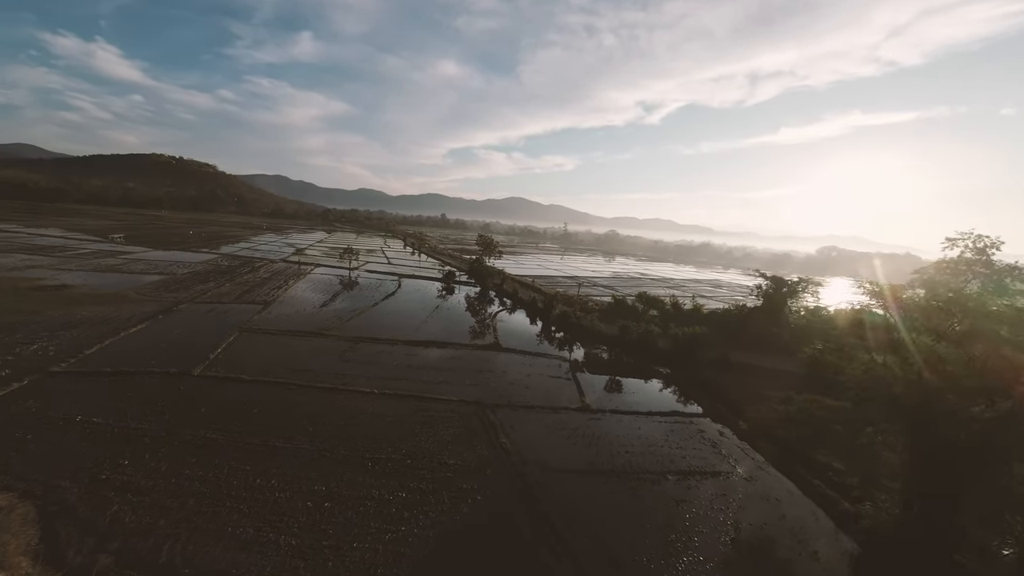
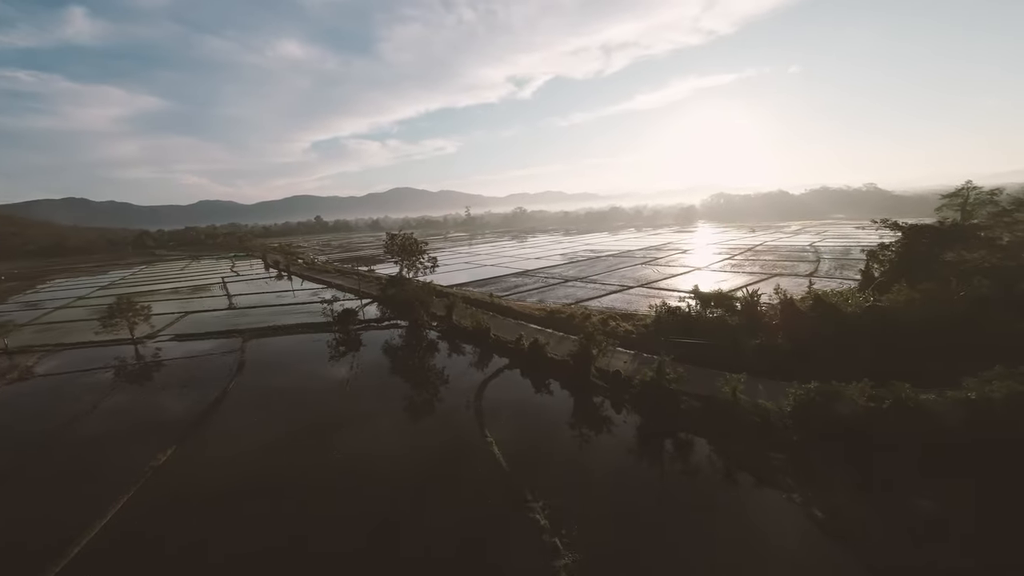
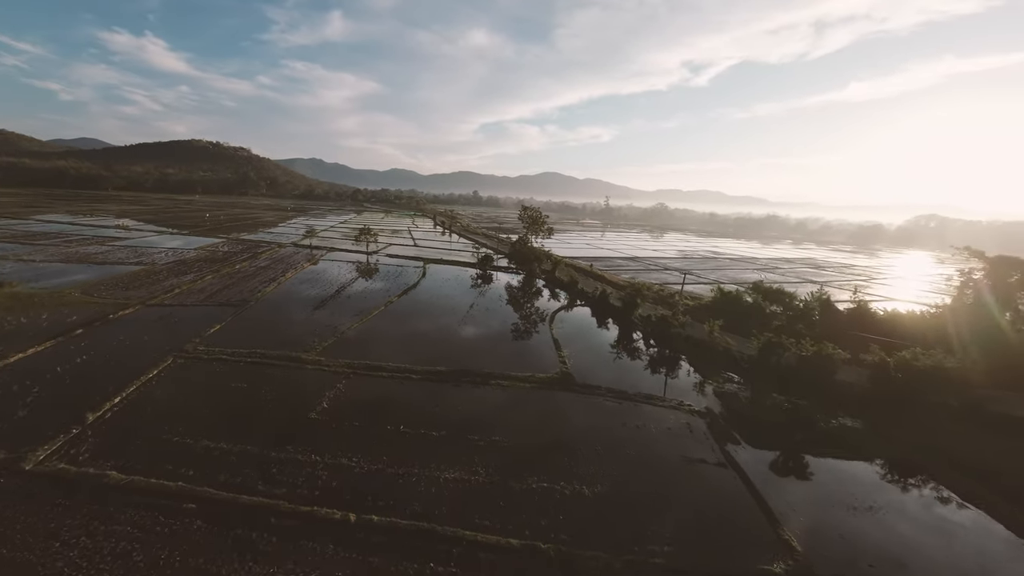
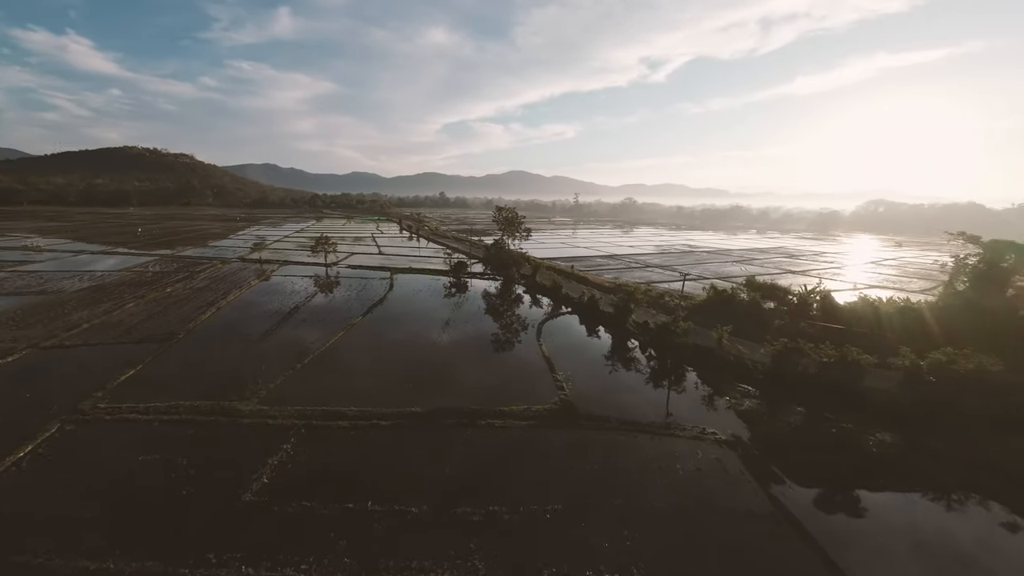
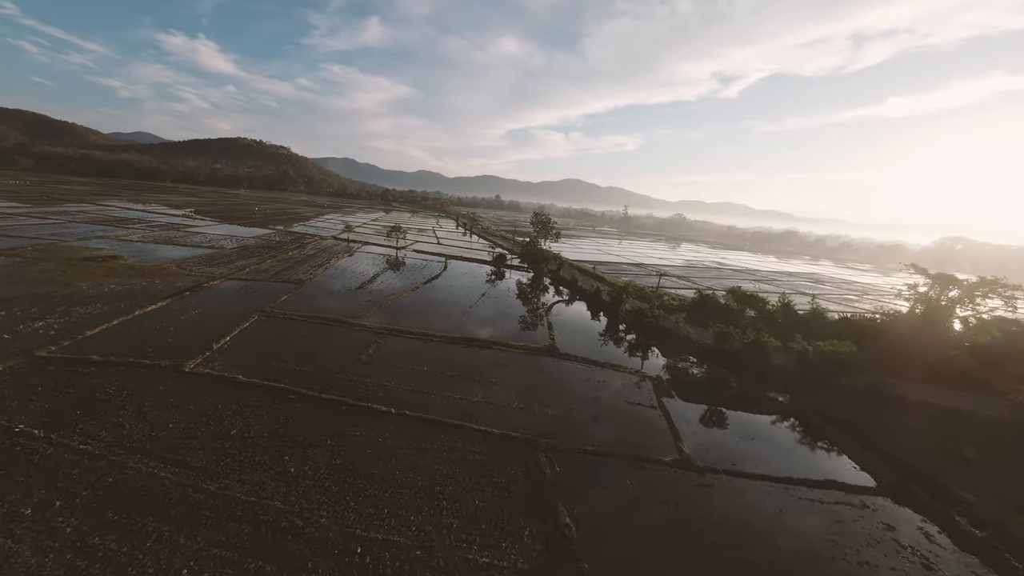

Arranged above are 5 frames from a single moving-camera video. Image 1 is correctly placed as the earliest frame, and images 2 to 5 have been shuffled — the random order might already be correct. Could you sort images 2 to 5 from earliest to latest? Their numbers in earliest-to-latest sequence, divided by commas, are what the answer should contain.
5, 3, 4, 2
